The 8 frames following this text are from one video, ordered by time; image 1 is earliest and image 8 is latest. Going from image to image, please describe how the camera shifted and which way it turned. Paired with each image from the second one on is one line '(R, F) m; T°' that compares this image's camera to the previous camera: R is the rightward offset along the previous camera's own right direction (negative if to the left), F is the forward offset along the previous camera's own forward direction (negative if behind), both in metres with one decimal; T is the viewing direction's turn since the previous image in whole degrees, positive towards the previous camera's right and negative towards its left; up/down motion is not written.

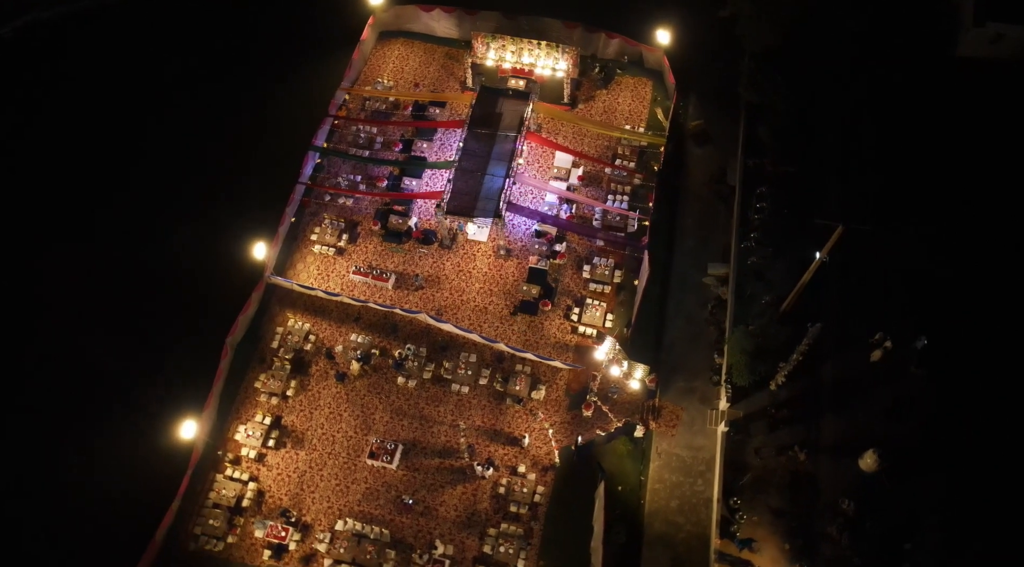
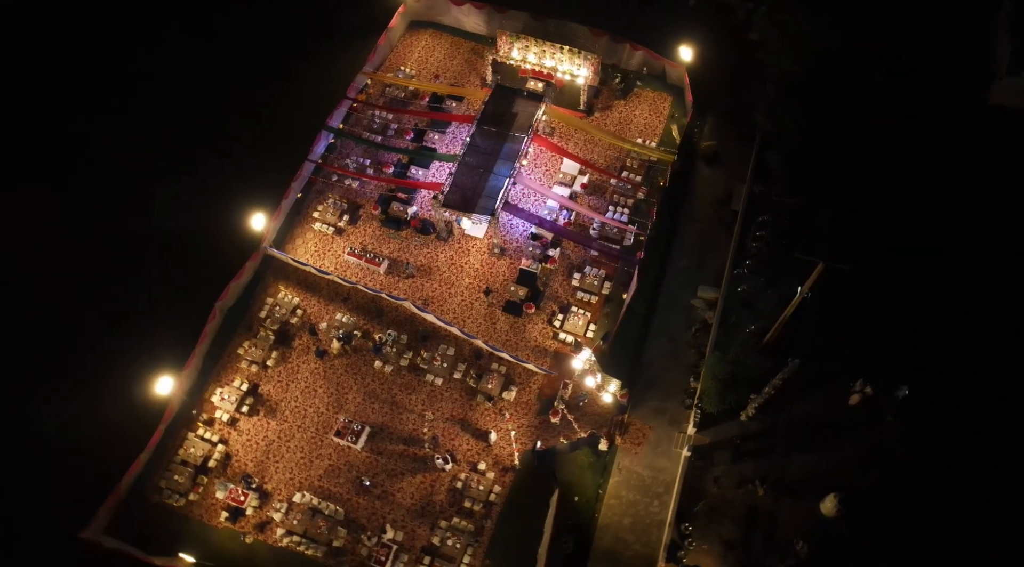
(+1.4, -0.1) m; -3°
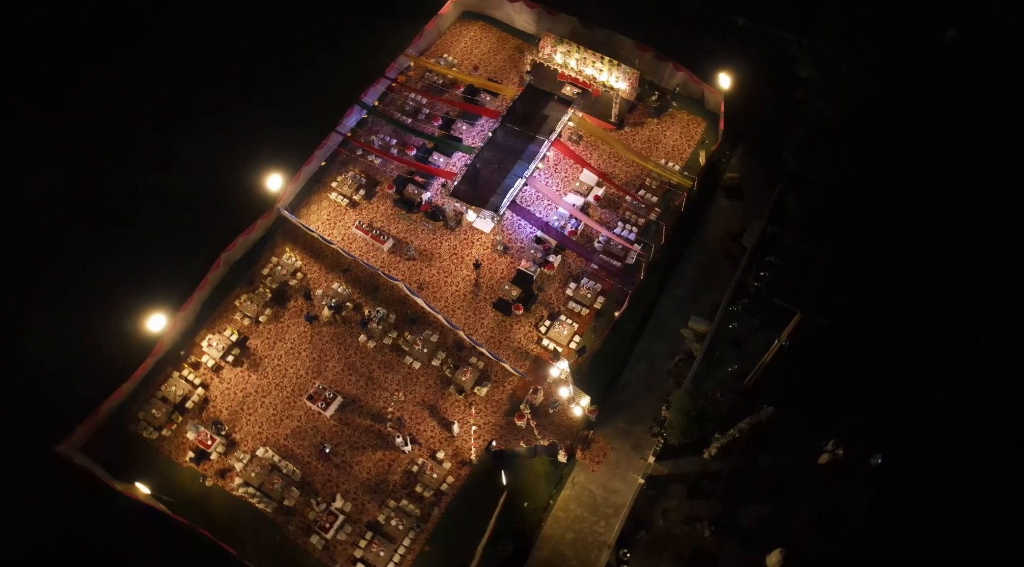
(+1.8, 0.0) m; -5°
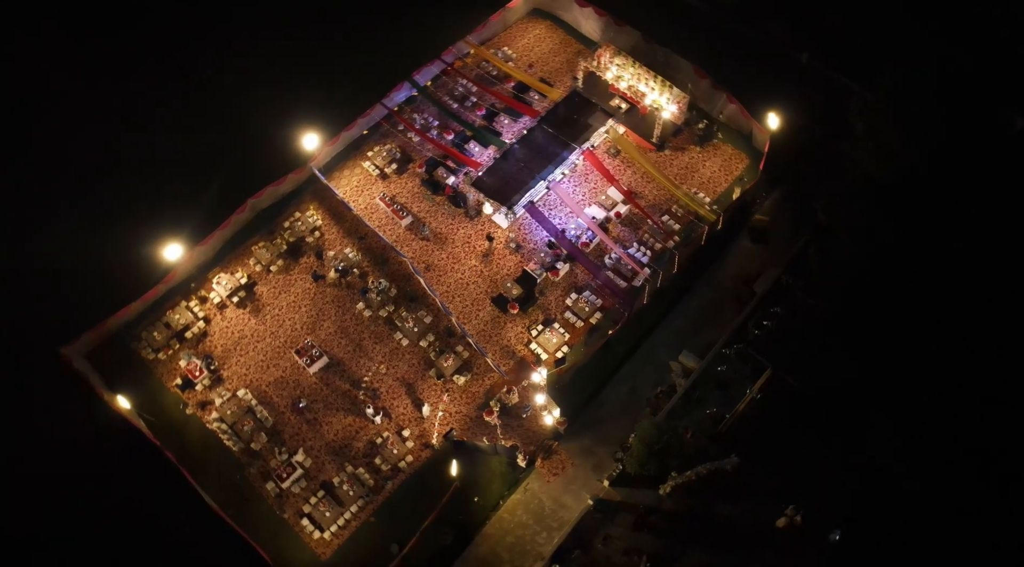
(+1.9, 0.0) m; -6°
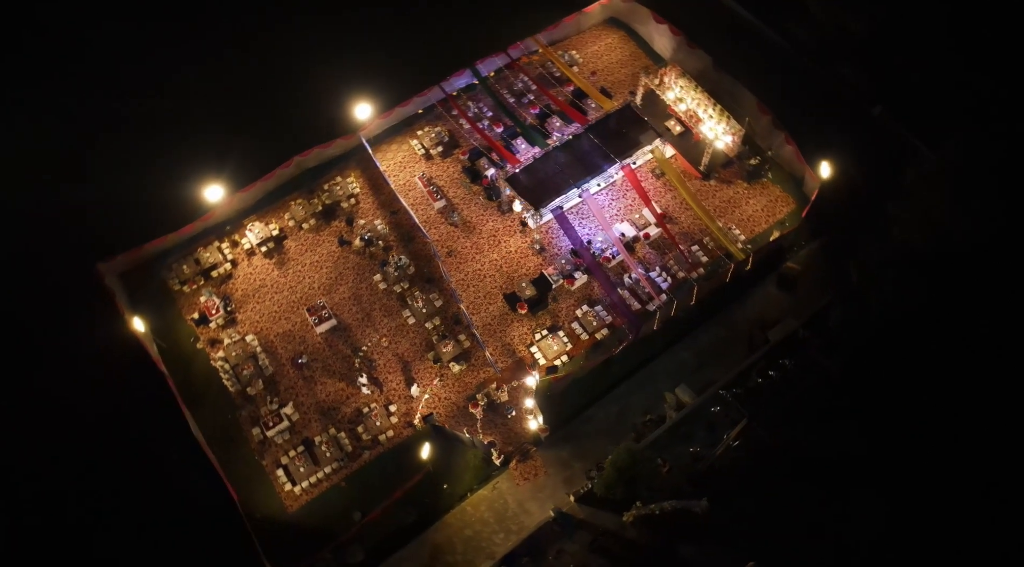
(+1.5, 0.0) m; -6°
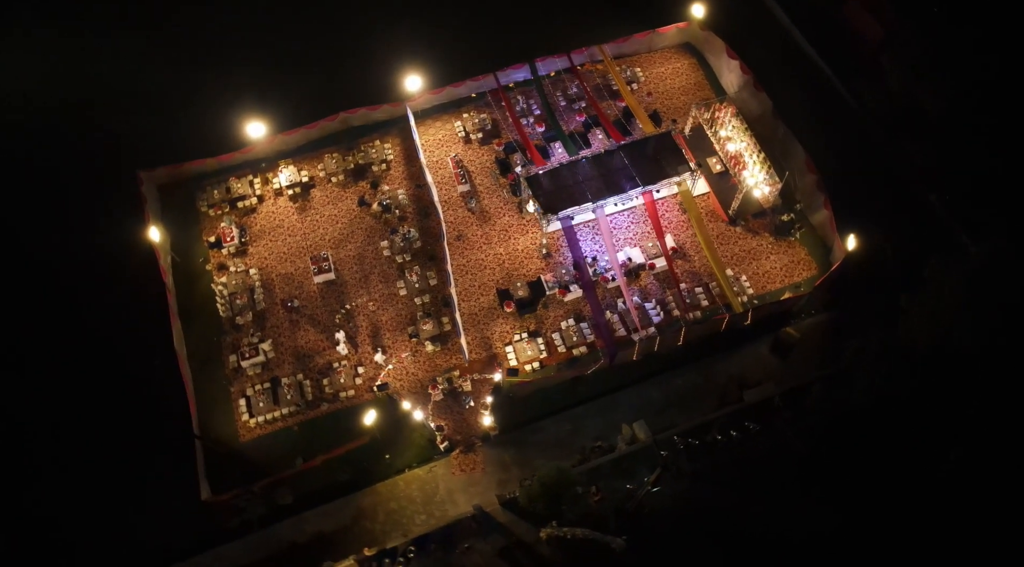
(+2.4, 0.0) m; -7°
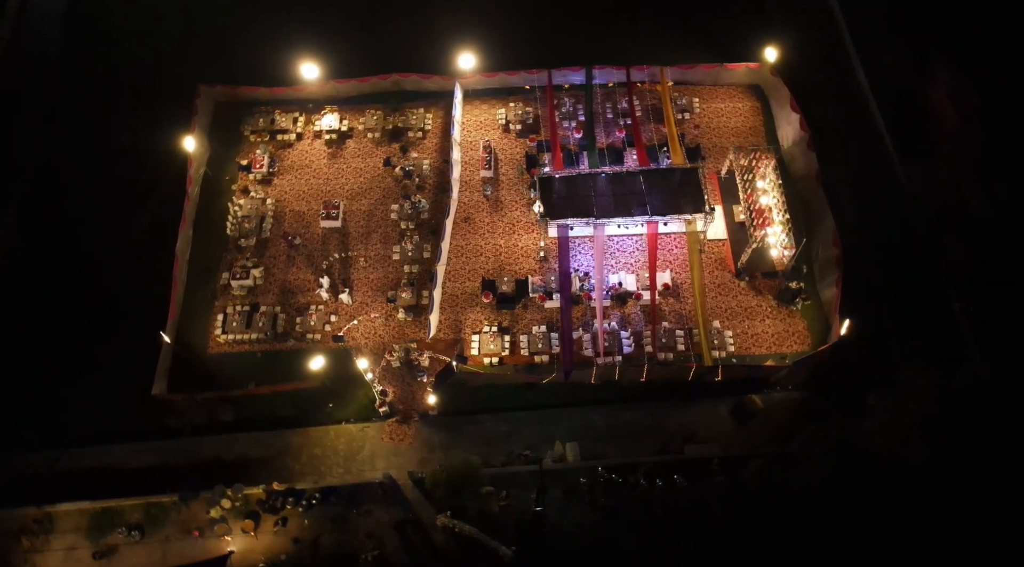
(+2.9, +0.1) m; -8°
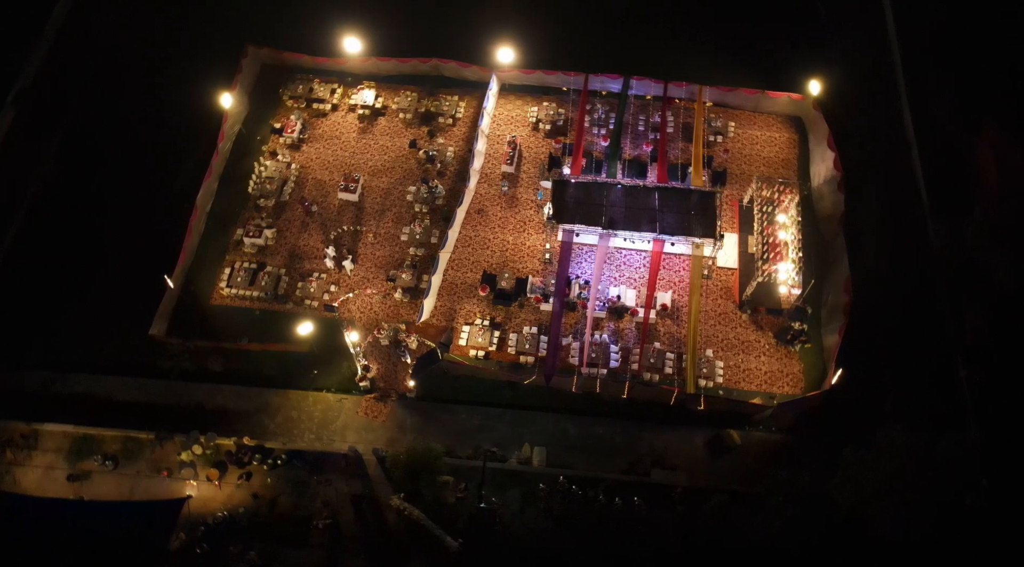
(+1.5, +0.1) m; -4°
